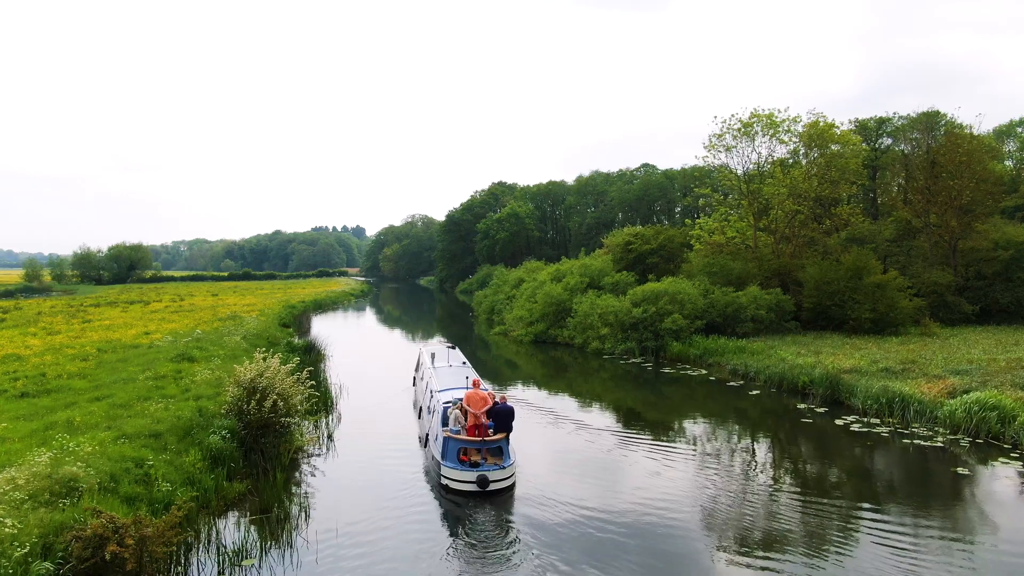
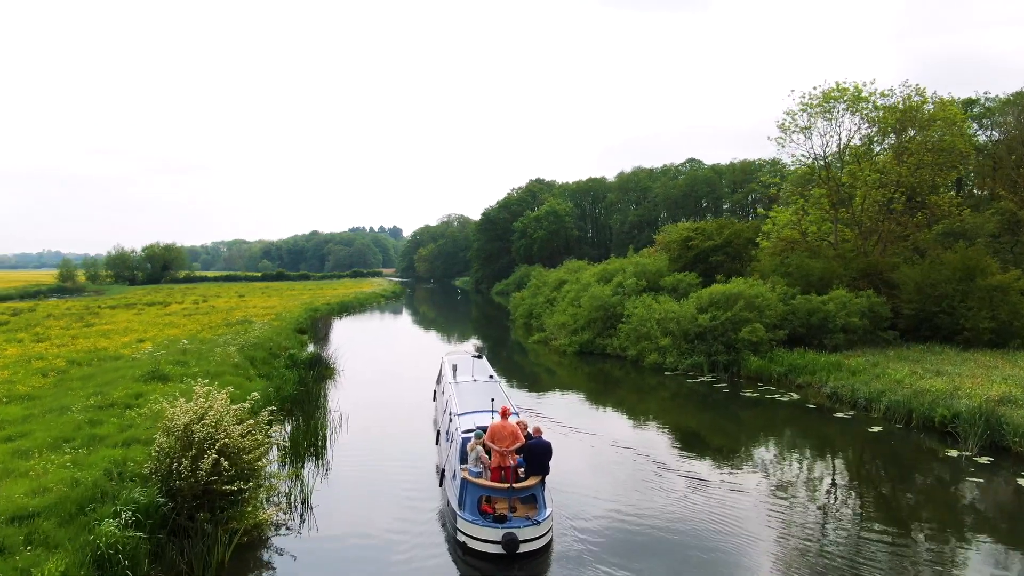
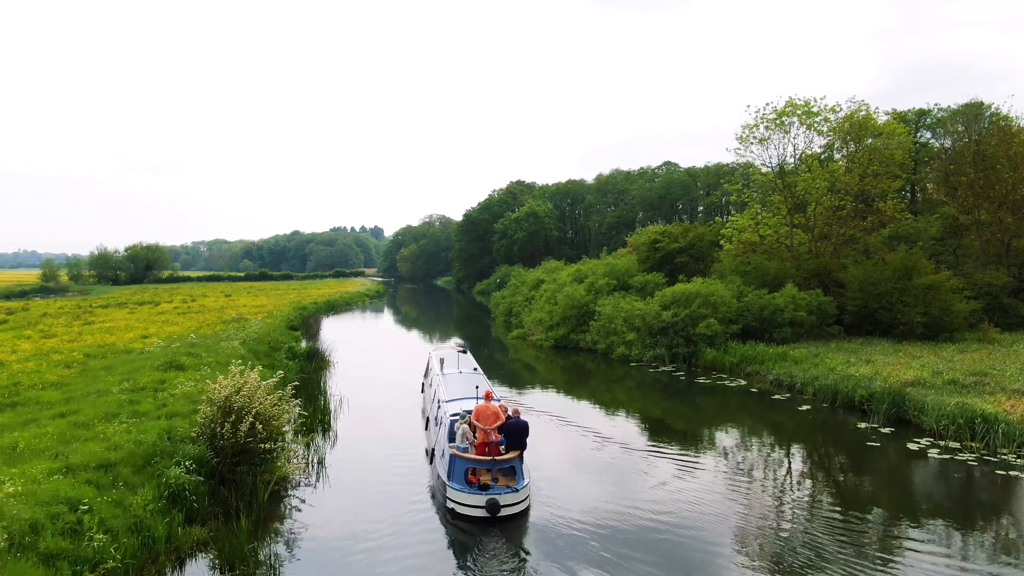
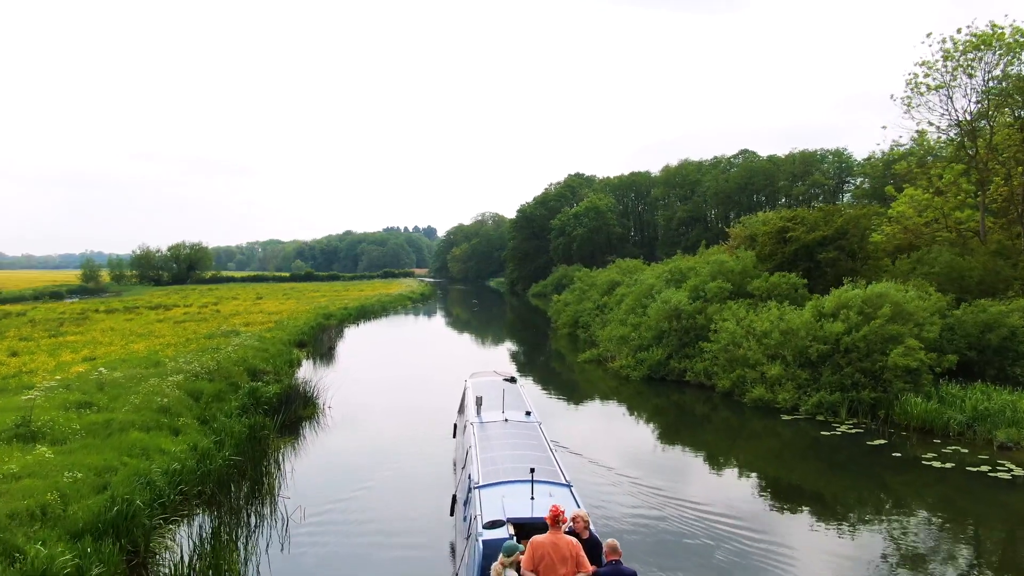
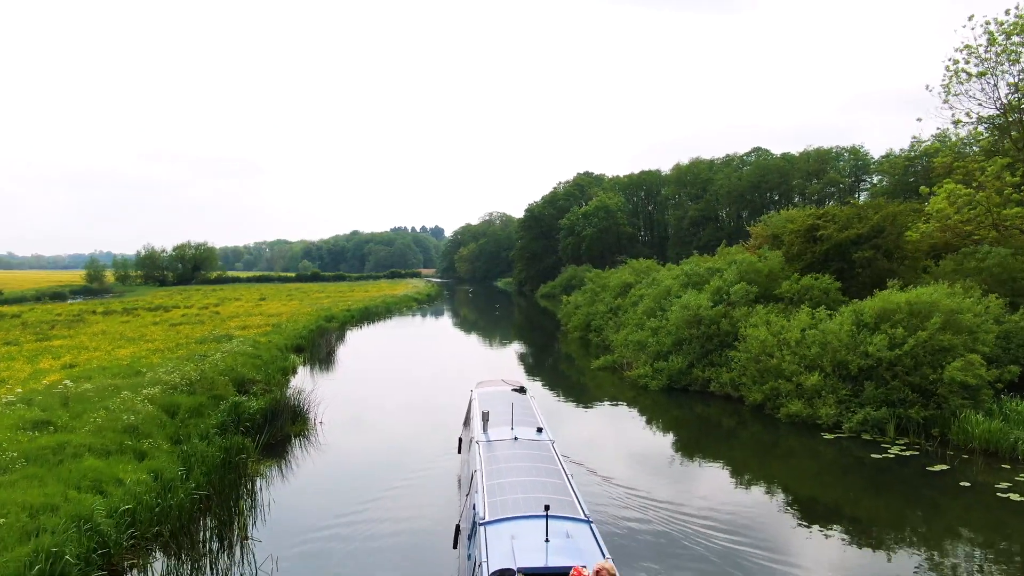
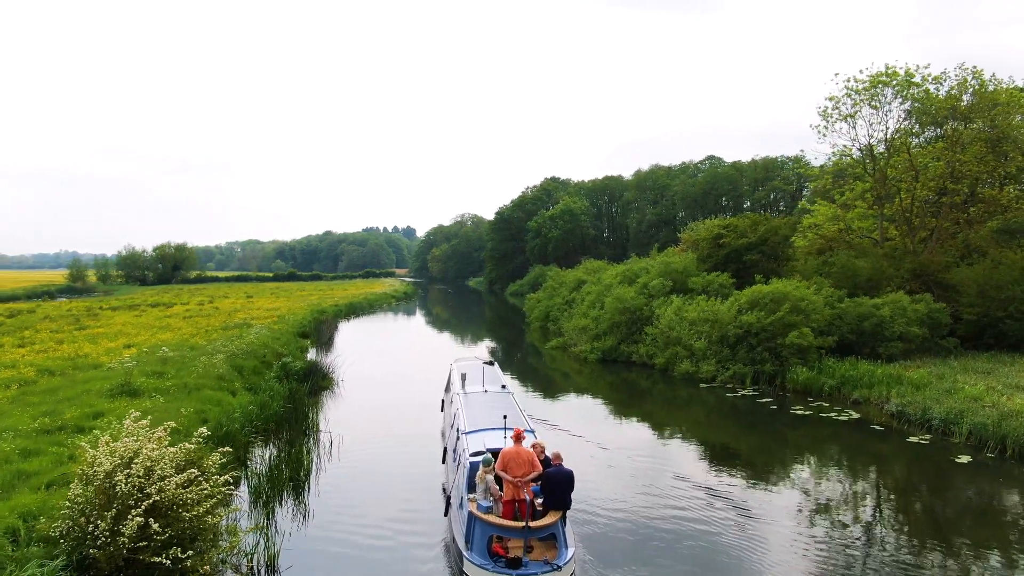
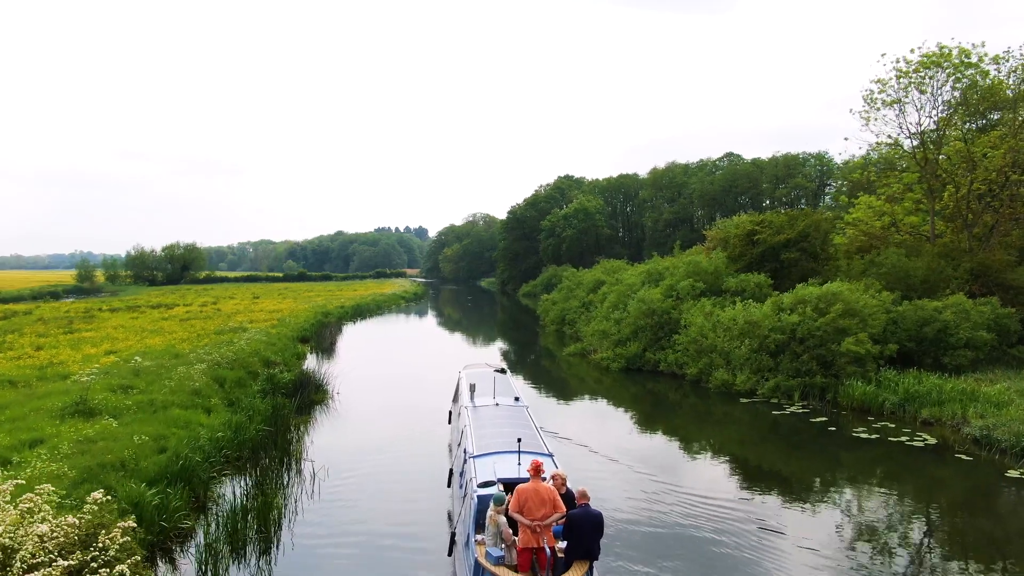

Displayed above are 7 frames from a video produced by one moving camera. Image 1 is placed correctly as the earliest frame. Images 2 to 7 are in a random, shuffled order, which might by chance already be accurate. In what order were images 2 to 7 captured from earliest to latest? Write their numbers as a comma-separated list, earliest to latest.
3, 2, 6, 7, 4, 5
